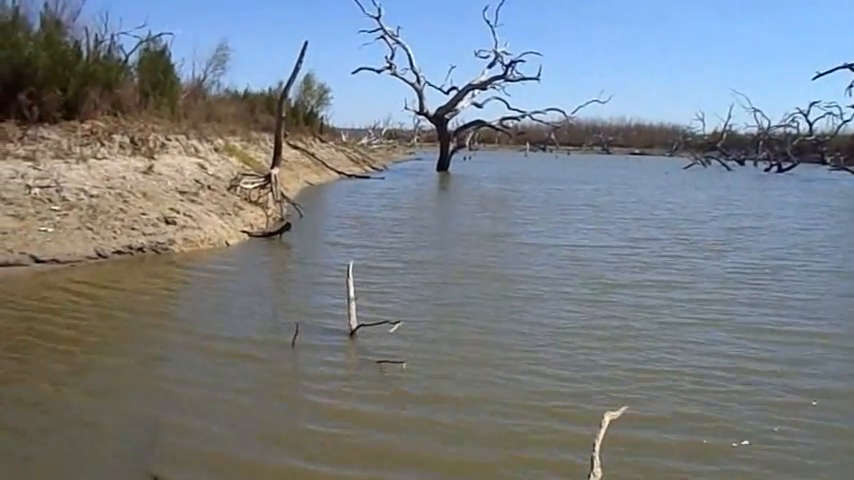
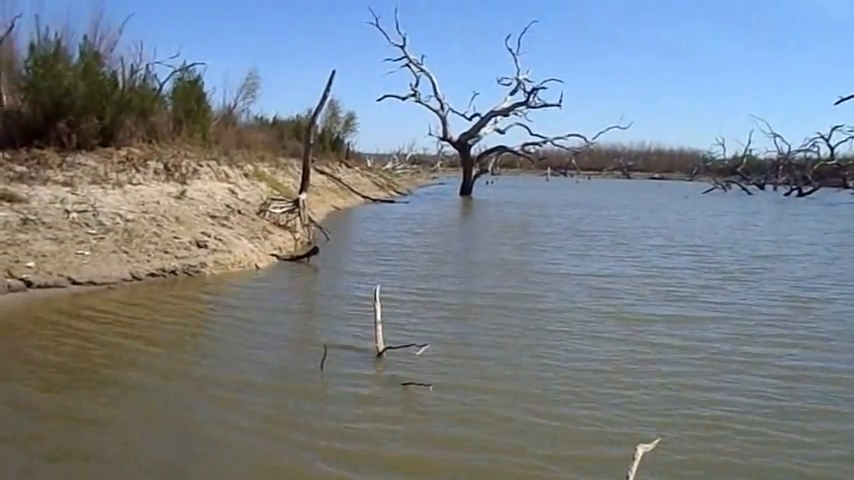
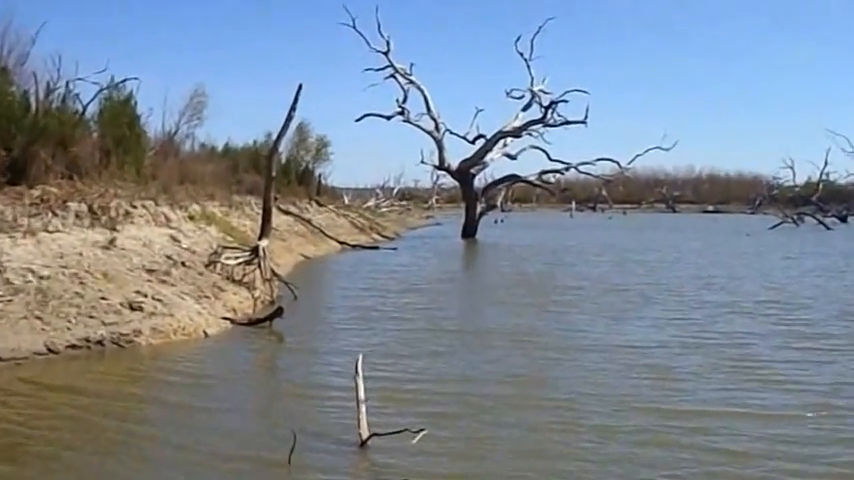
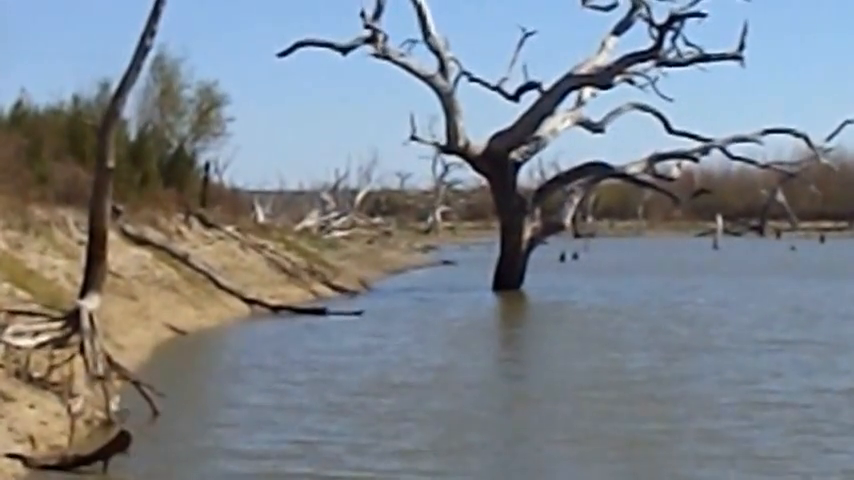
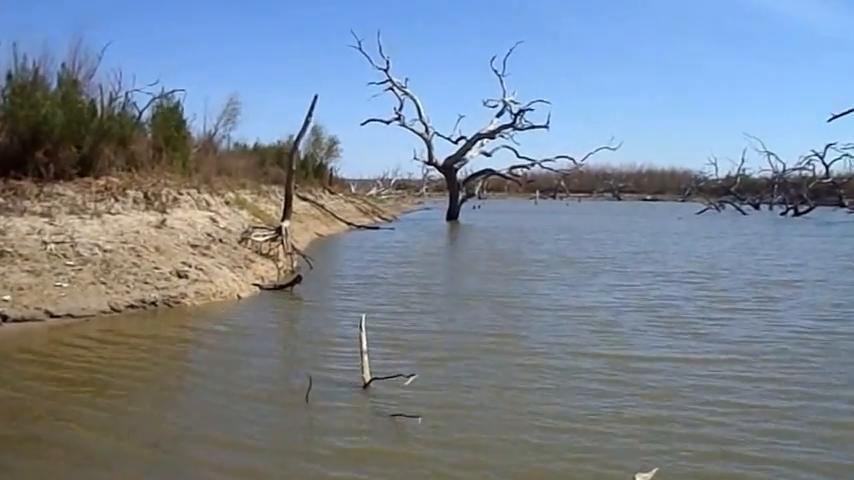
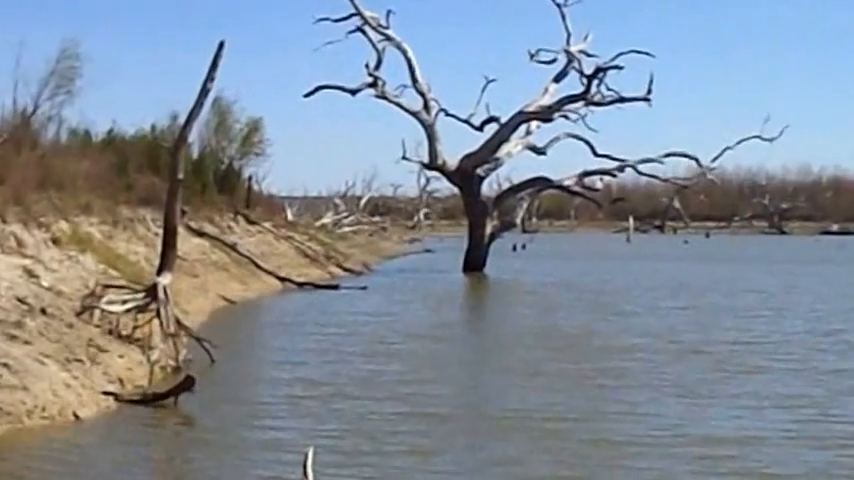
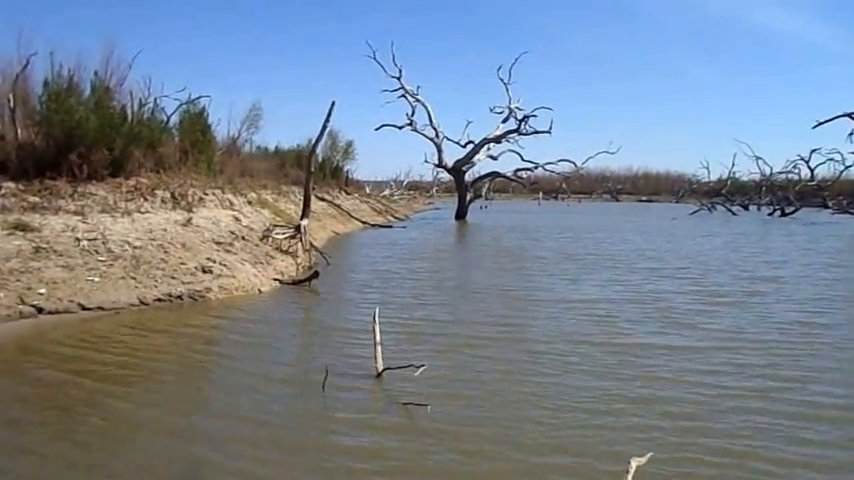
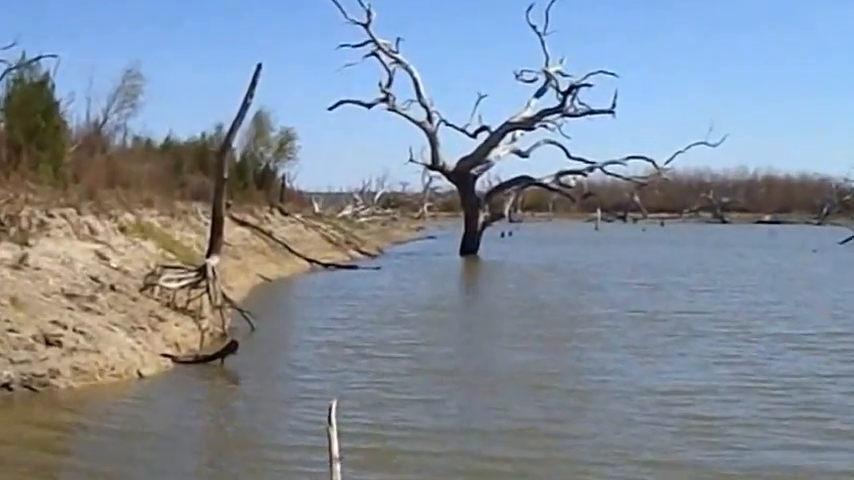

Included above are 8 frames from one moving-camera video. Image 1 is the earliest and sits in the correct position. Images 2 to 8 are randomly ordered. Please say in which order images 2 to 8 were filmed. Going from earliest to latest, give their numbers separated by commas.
2, 7, 5, 3, 8, 6, 4
